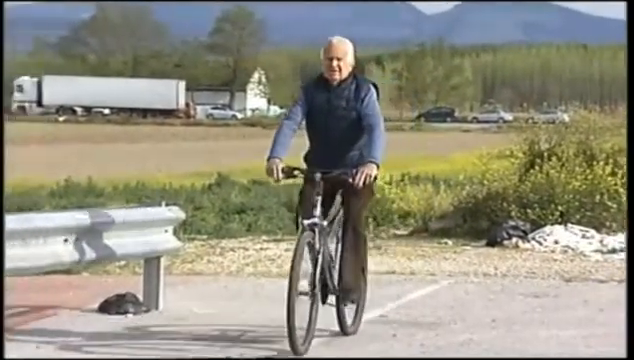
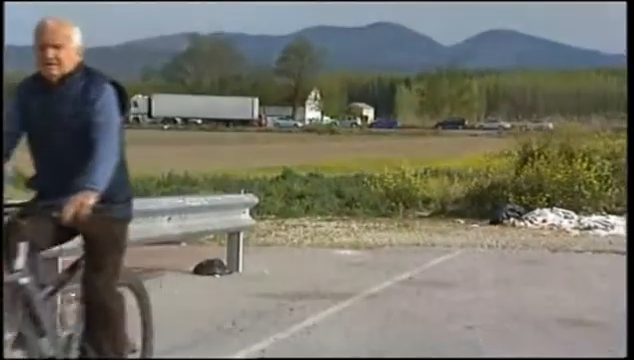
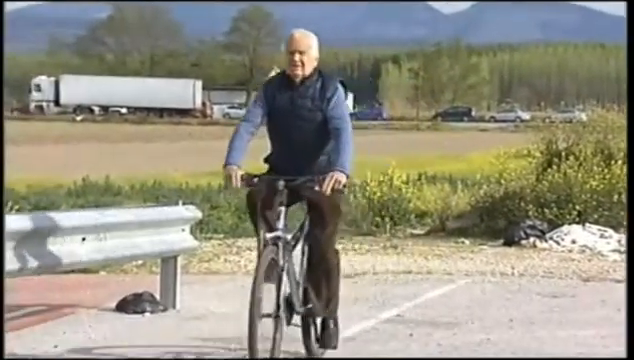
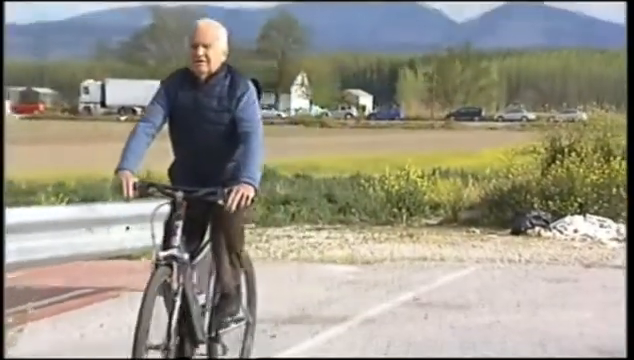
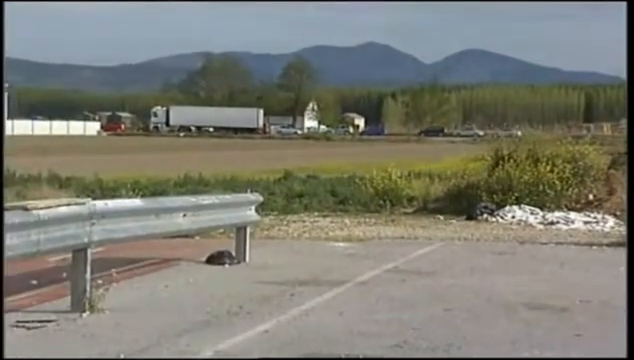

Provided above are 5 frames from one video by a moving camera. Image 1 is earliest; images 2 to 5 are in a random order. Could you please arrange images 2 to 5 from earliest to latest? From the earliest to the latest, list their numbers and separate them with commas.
3, 4, 2, 5
